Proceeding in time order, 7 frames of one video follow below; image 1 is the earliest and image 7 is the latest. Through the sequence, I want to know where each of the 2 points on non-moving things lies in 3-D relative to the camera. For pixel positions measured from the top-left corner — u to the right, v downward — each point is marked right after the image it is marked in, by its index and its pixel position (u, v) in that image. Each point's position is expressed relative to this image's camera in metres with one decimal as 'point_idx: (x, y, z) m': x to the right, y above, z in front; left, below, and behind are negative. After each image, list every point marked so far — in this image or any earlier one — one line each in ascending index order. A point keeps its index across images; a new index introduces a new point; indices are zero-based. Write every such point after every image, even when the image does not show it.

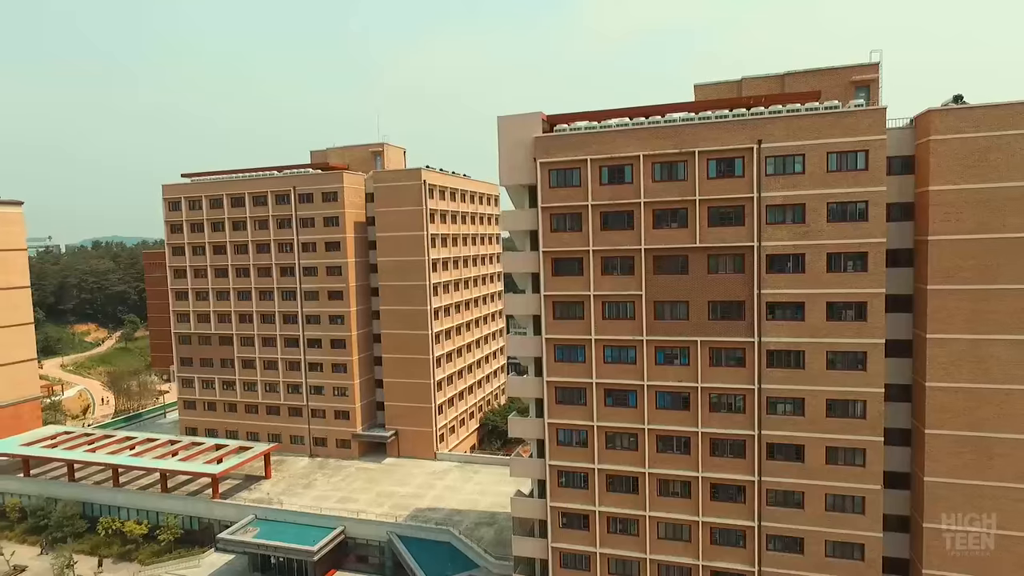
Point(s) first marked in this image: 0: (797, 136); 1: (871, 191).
0: (+8.7, +4.6, +18.7) m
1: (+10.7, +2.9, +18.2) m
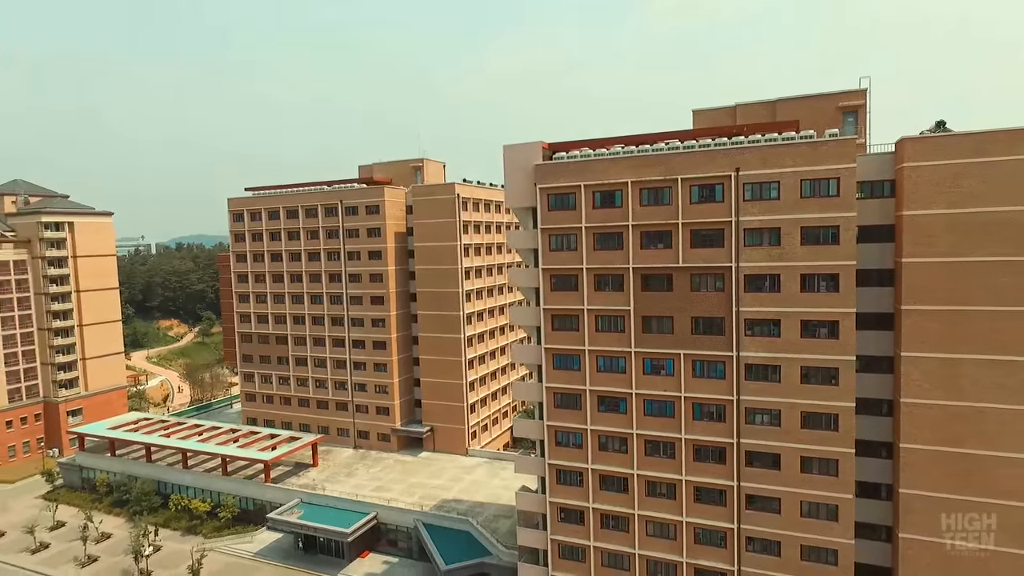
0: (+8.5, +4.0, +19.9) m
1: (+10.4, +2.3, +19.3) m
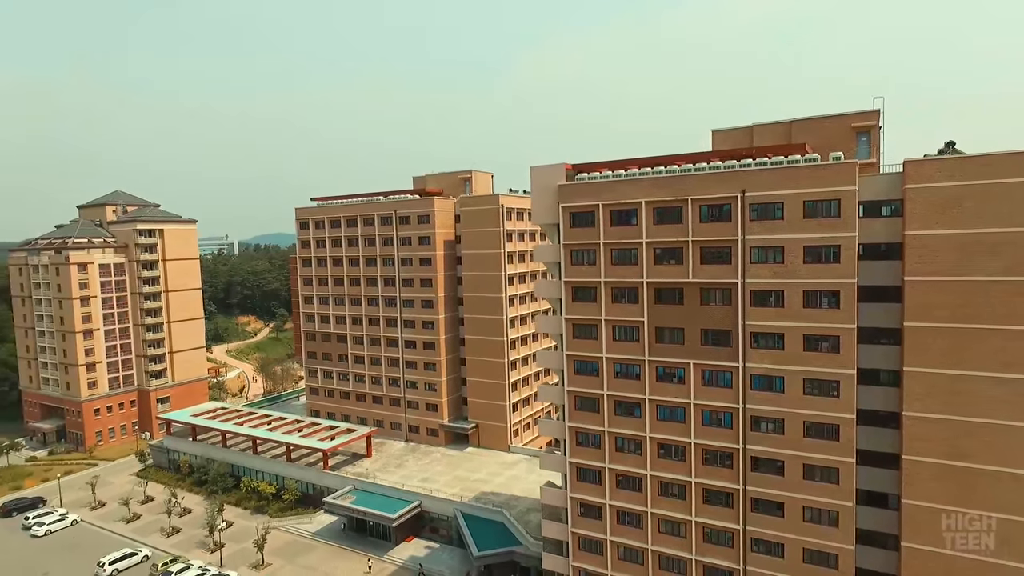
0: (+9.1, +3.5, +21.0) m
1: (+10.9, +1.7, +20.2) m
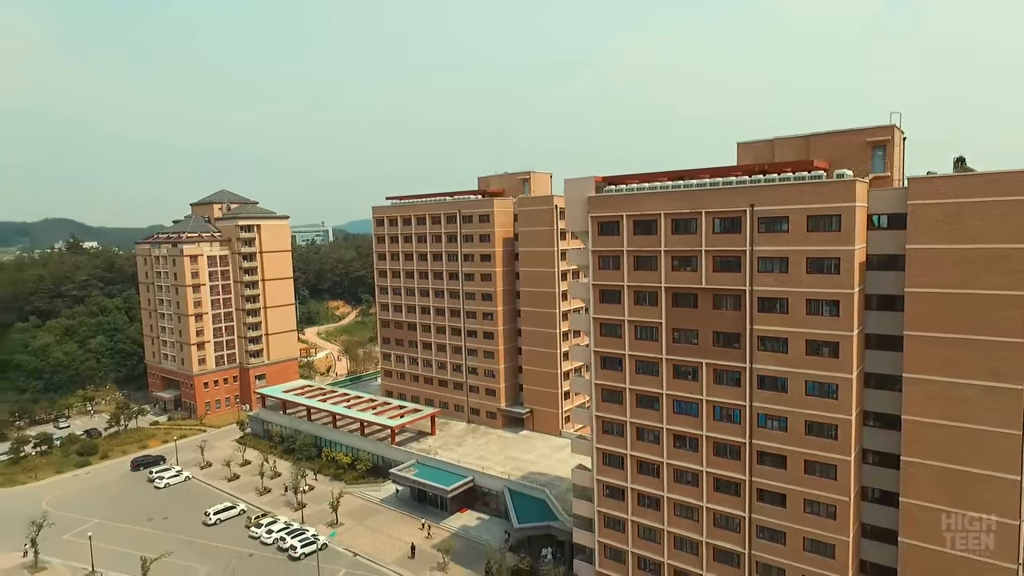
0: (+10.0, +3.2, +22.6) m
1: (+11.6, +1.4, +21.5) m
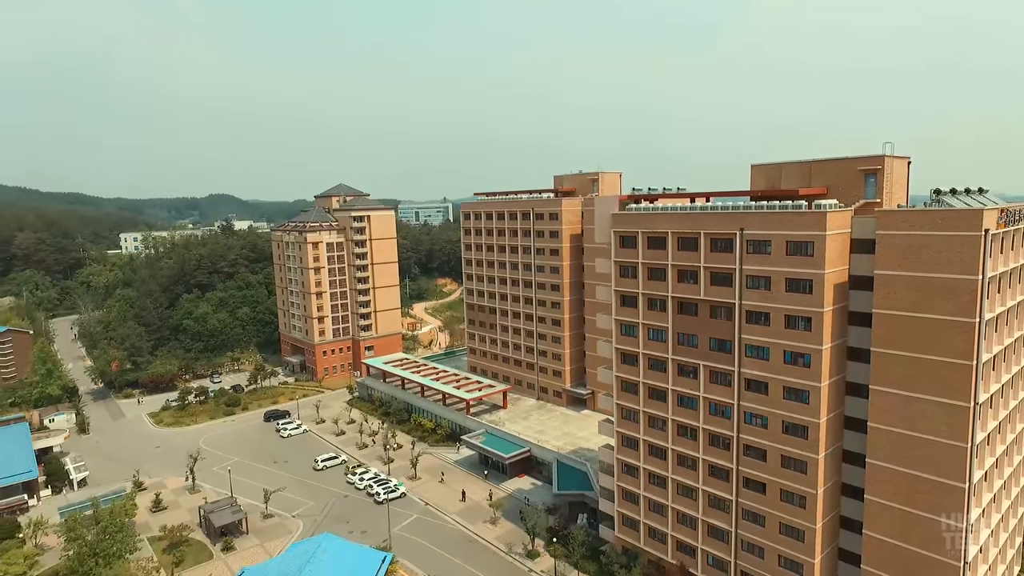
0: (+10.6, +2.5, +25.4) m
1: (+12.0, +0.6, +24.1) m
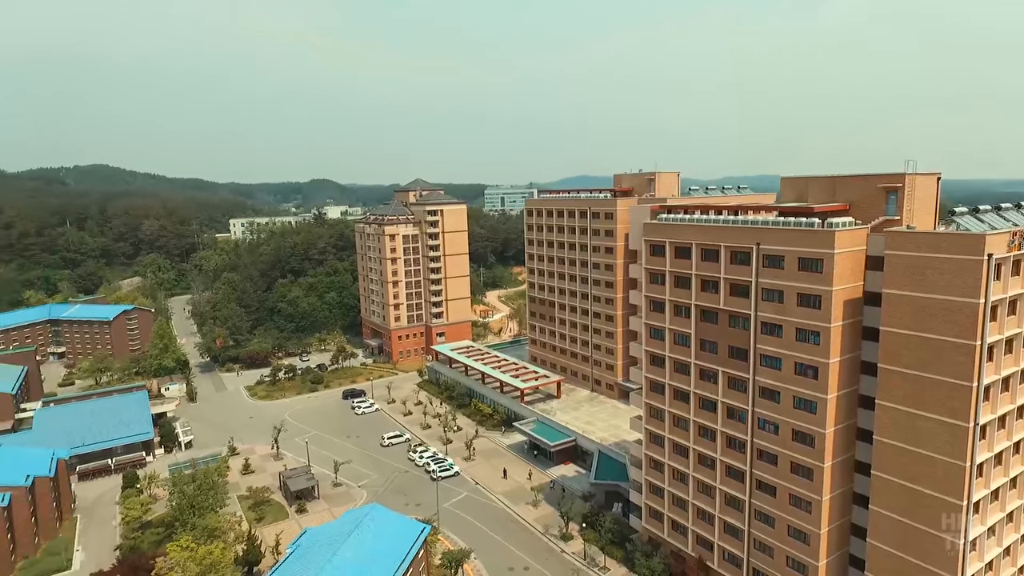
0: (+11.7, +1.9, +26.4) m
1: (+12.8, 0.0, +25.0) m
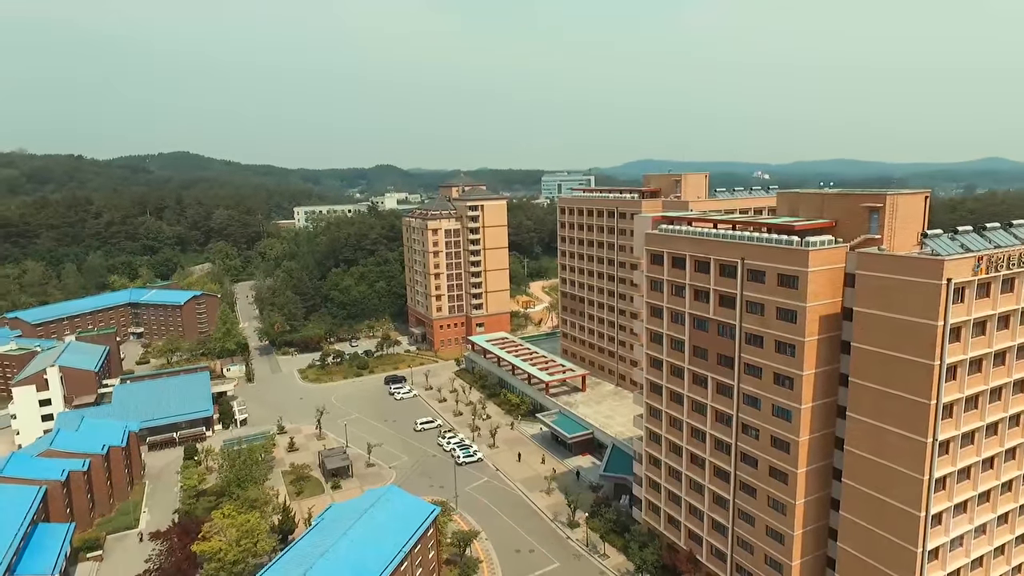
0: (+11.4, +1.3, +27.6) m
1: (+12.3, -0.7, +26.2) m
